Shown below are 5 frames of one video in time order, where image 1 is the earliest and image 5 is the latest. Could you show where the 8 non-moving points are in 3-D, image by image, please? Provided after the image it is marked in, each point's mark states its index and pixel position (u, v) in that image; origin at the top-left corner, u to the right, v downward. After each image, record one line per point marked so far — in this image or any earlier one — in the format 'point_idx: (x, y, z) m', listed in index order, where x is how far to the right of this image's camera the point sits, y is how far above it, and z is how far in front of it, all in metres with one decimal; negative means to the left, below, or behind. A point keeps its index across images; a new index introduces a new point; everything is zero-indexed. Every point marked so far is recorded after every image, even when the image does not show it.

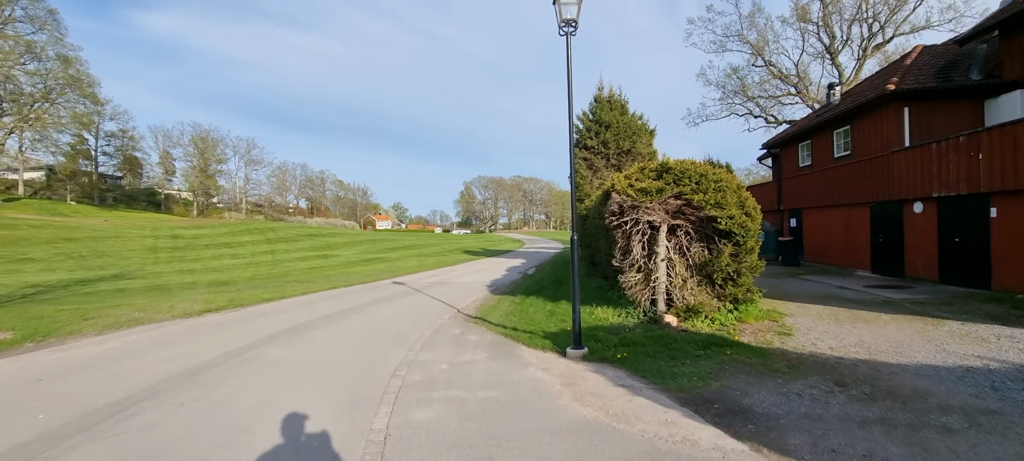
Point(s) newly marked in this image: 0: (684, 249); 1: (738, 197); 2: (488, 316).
0: (+2.9, -0.3, +8.6) m
1: (+3.7, +0.6, +8.4) m
2: (-0.5, -1.7, +10.3) m
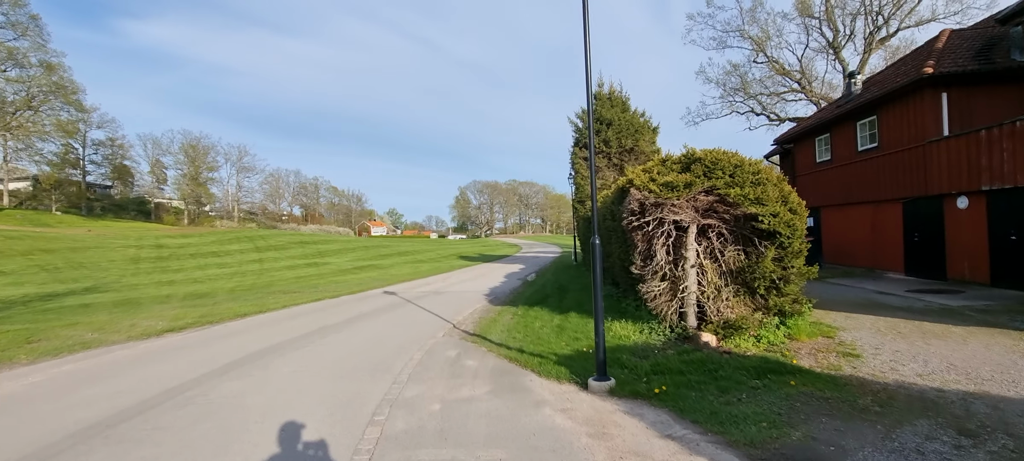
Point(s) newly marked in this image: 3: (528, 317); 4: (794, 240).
0: (+2.9, -0.3, +7.4) m
1: (+3.8, +0.6, +7.2) m
2: (-0.4, -1.8, +9.0) m
3: (+0.3, -1.8, +10.4) m
4: (+3.8, -0.1, +6.9) m
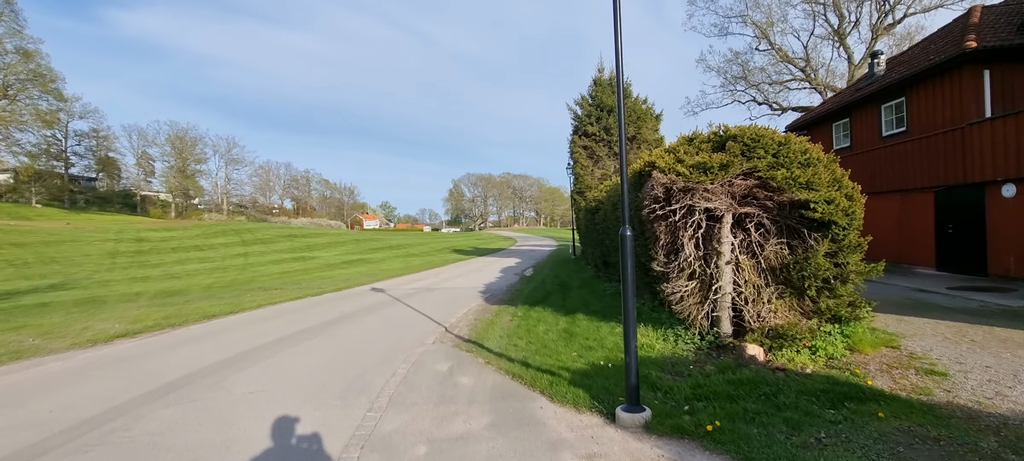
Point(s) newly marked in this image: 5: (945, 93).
0: (+3.0, -0.2, +6.2) m
1: (+3.8, +0.7, +6.1) m
2: (-0.4, -1.7, +7.9) m
3: (+0.3, -1.6, +9.2) m
4: (+3.9, 0.0, +5.8) m
5: (+9.9, +3.1, +11.7) m
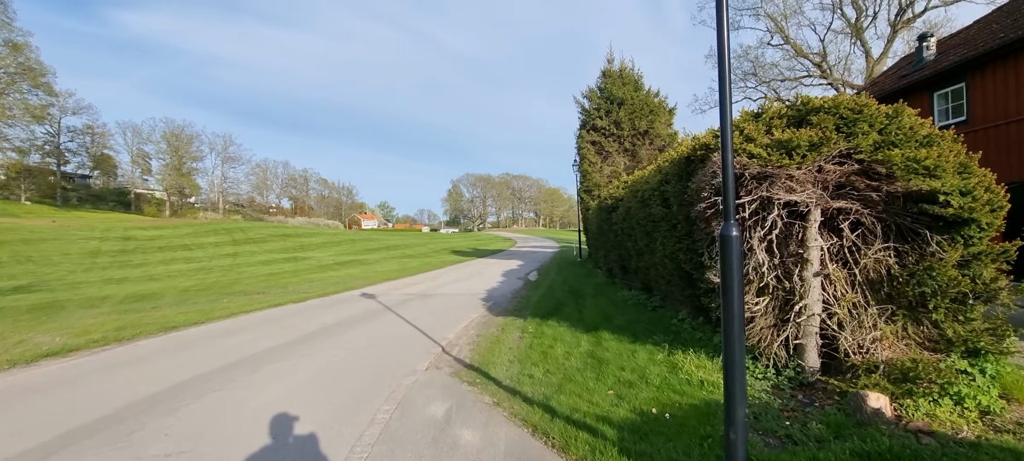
0: (+3.1, -0.2, +4.7) m
1: (+4.0, +0.7, +4.5) m
2: (-0.2, -1.7, +6.3) m
3: (+0.5, -1.6, +7.7) m
4: (+4.0, 0.0, +4.3) m
5: (+10.1, +3.1, +10.2) m
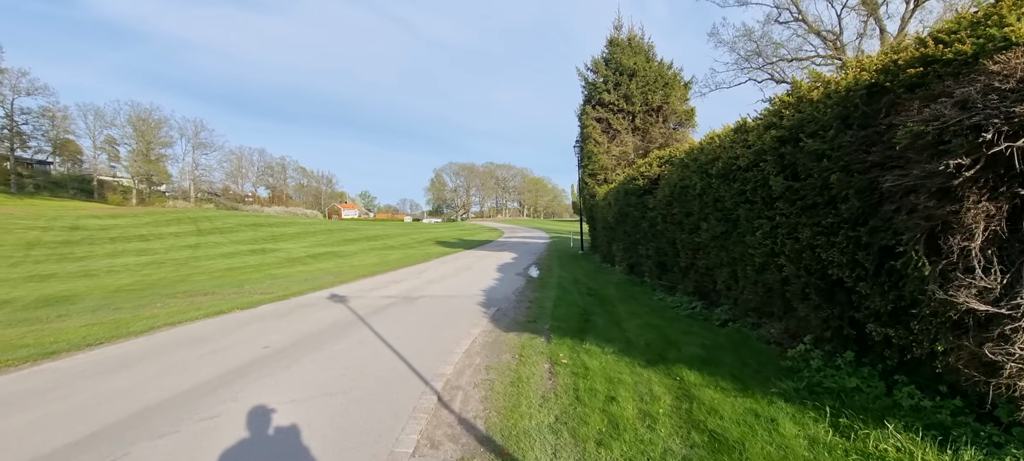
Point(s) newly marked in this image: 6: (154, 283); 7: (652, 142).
0: (+3.6, -0.1, +2.2) m
1: (+4.4, +0.8, +2.0) m
2: (+0.1, -1.5, +3.7) m
3: (+0.8, -1.4, +5.1) m
4: (+4.4, +0.1, +1.8) m
5: (+10.3, +3.3, +7.8) m
6: (-11.4, -1.7, +16.3) m
7: (+5.3, +3.3, +19.3) m
